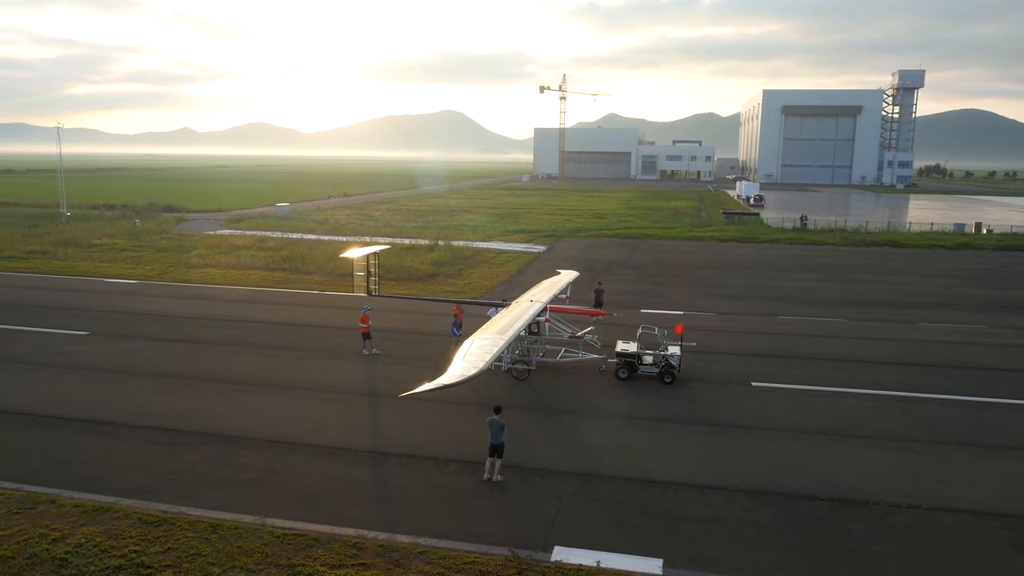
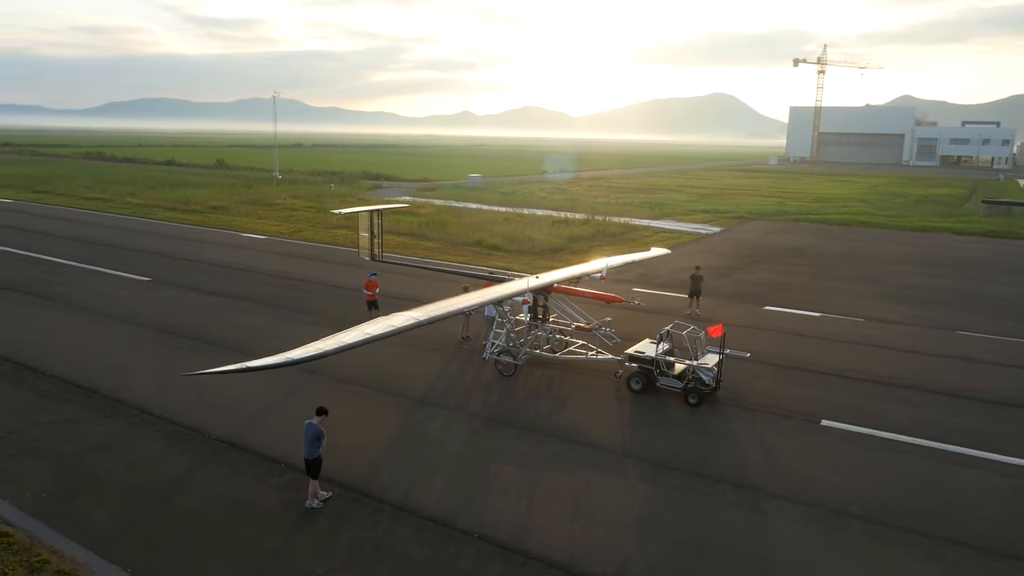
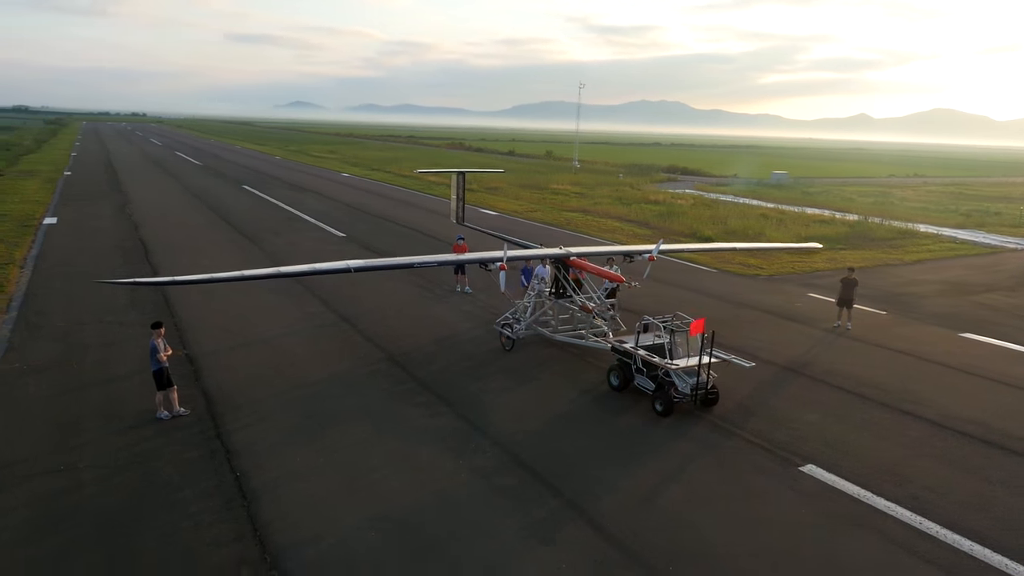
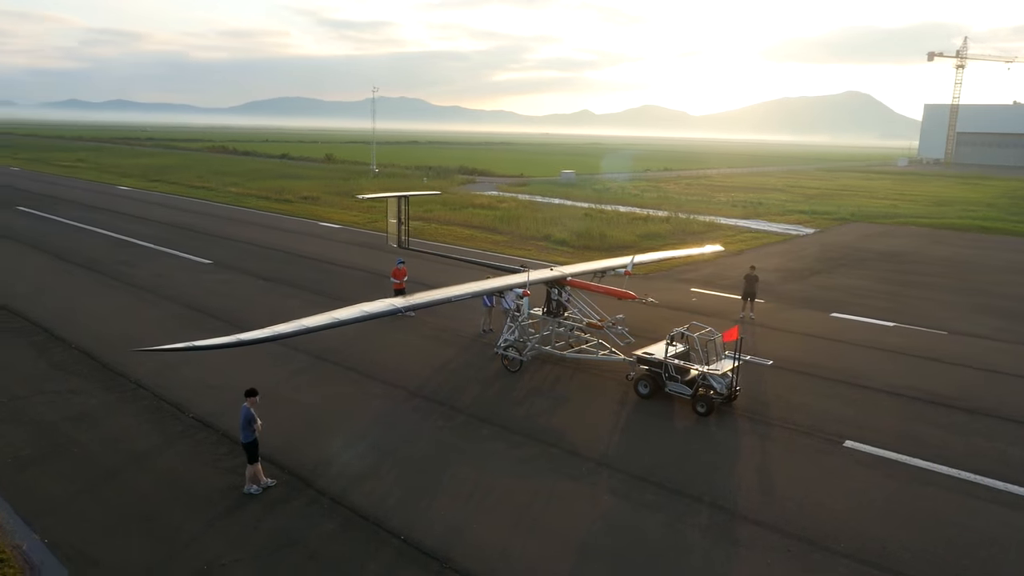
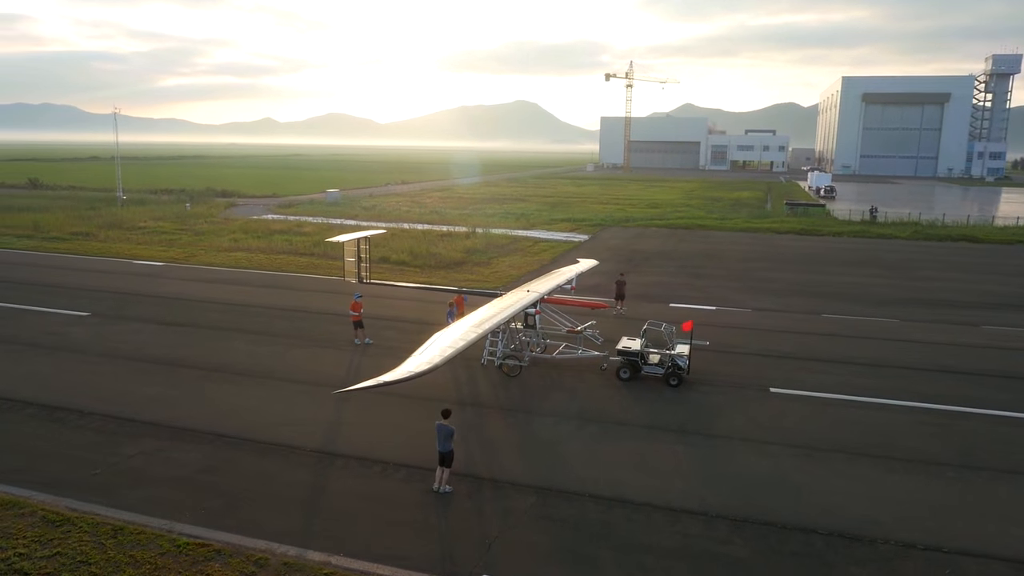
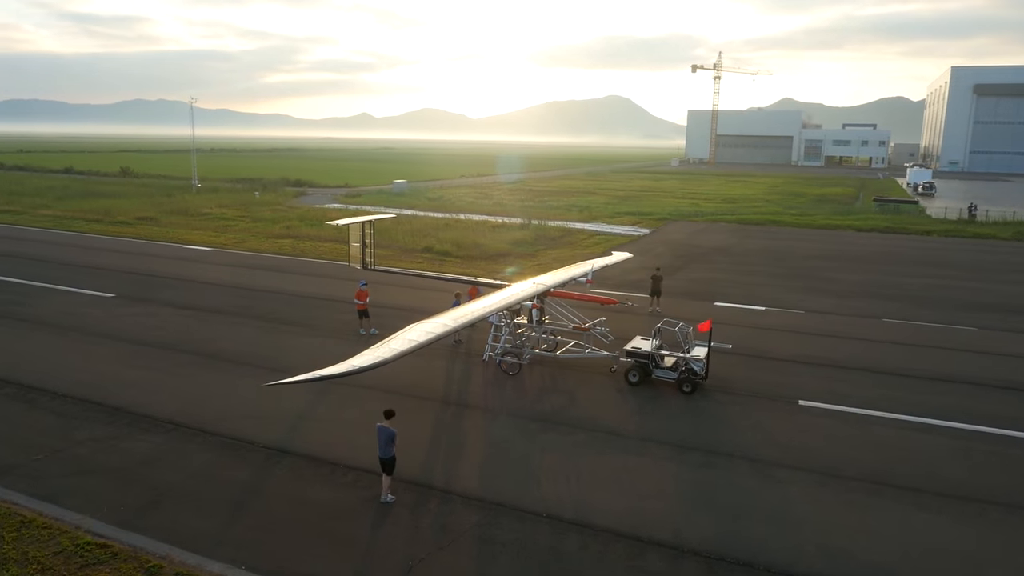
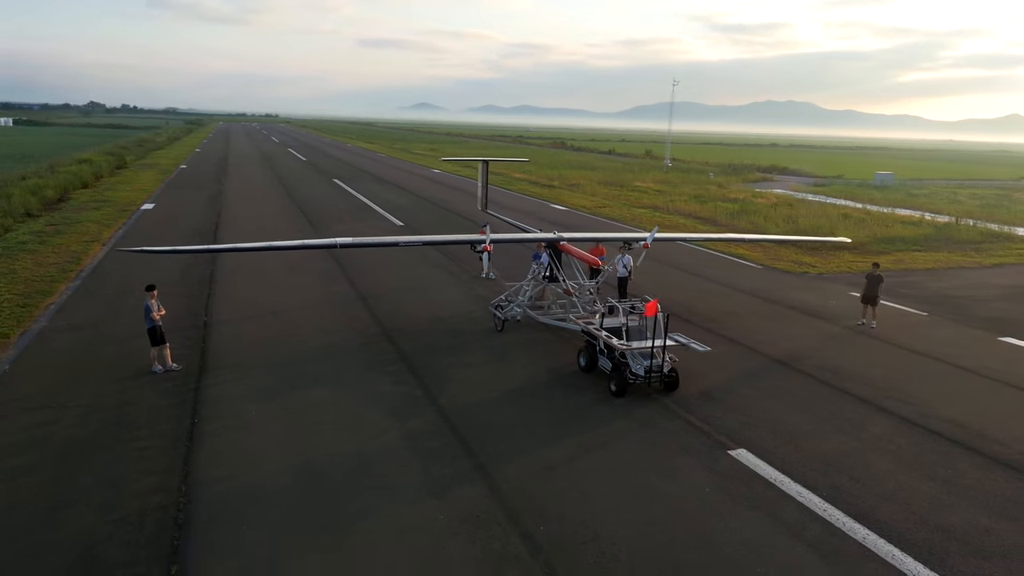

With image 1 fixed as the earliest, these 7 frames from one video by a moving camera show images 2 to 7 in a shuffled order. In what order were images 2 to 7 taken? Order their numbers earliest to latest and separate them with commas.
5, 6, 2, 4, 3, 7
